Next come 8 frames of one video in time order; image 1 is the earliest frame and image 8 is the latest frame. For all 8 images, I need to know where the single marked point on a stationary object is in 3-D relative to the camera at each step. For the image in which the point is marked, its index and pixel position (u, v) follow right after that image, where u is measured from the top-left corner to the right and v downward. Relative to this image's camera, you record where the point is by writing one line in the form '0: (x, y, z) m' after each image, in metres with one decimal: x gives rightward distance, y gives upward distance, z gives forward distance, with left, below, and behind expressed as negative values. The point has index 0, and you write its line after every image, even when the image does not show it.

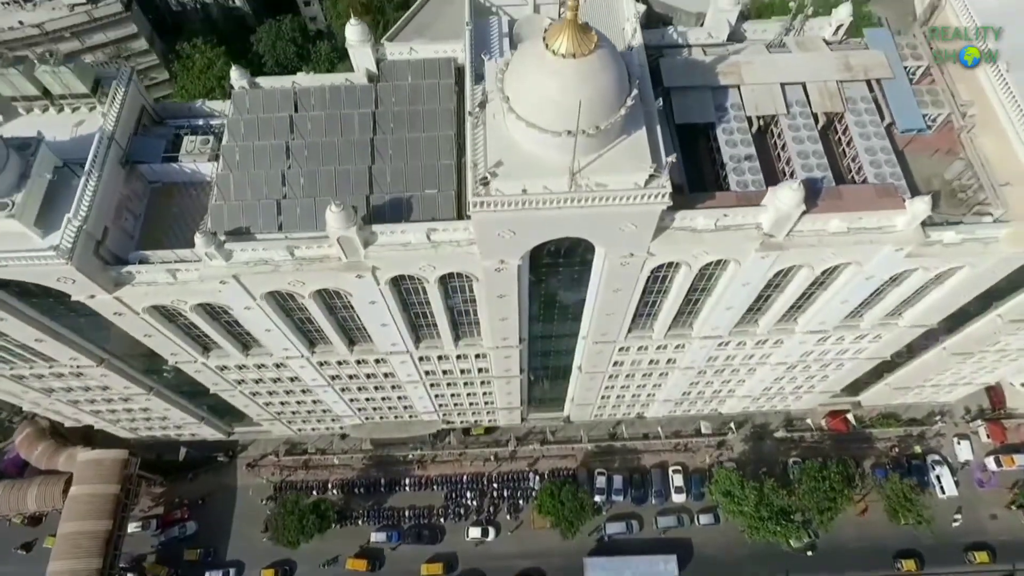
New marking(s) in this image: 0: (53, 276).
0: (-14.2, +0.3, +19.3) m
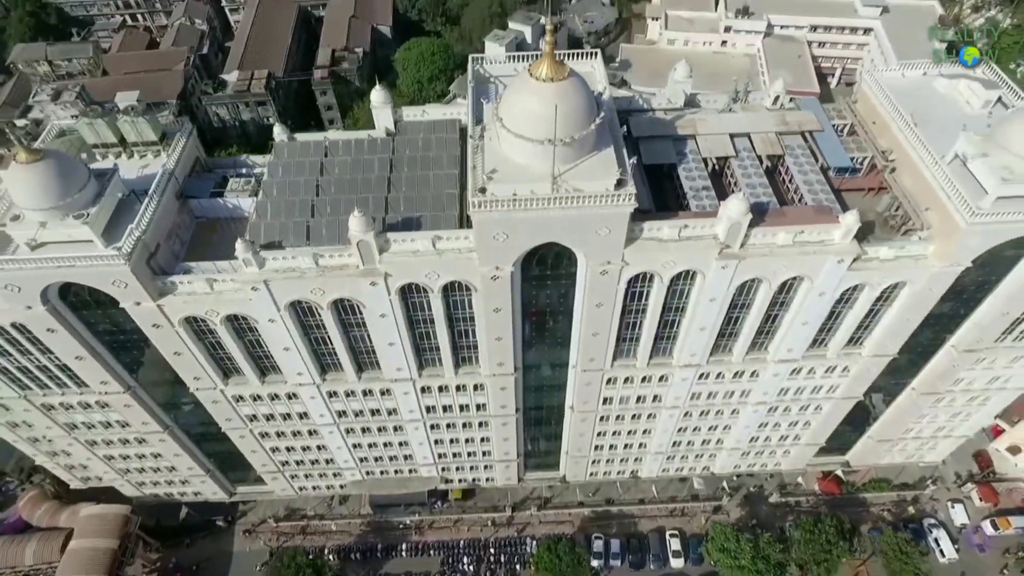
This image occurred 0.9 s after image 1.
0: (-14.4, +0.3, +22.3) m
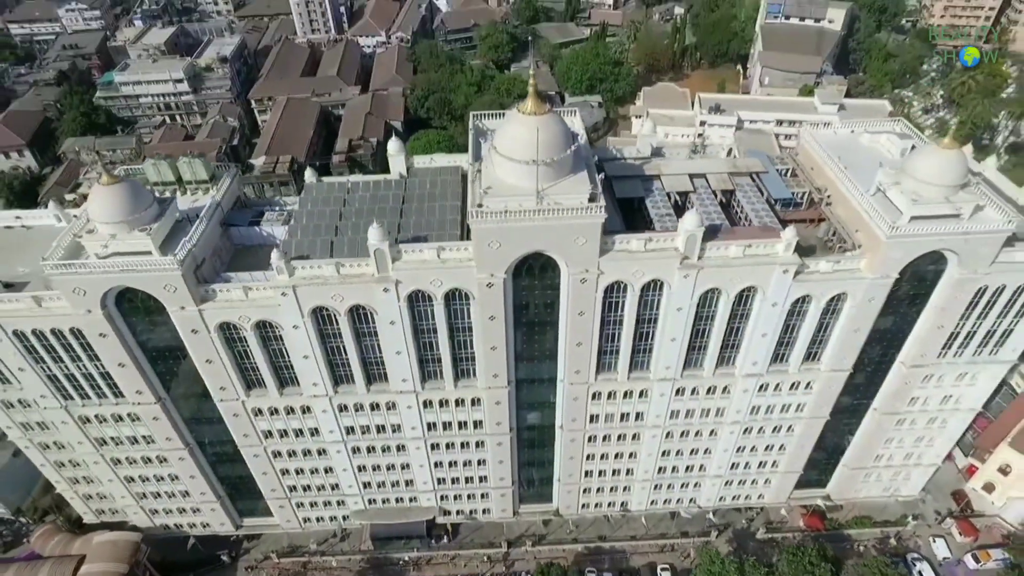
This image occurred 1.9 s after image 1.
0: (-14.8, +0.2, +26.3) m
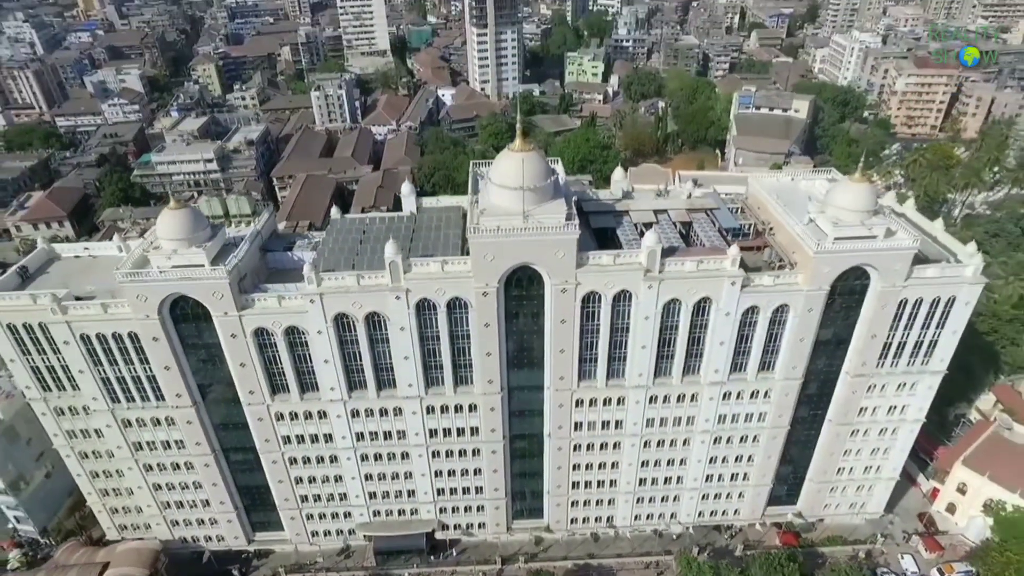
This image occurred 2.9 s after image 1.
0: (-15.2, -0.2, +31.5) m
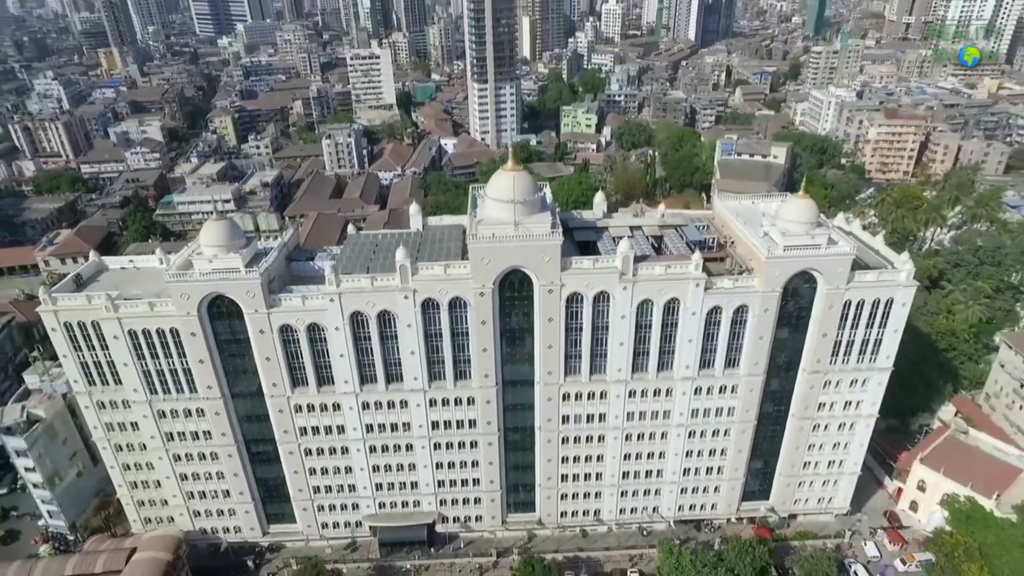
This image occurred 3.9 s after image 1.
0: (-15.6, -0.2, +36.4) m
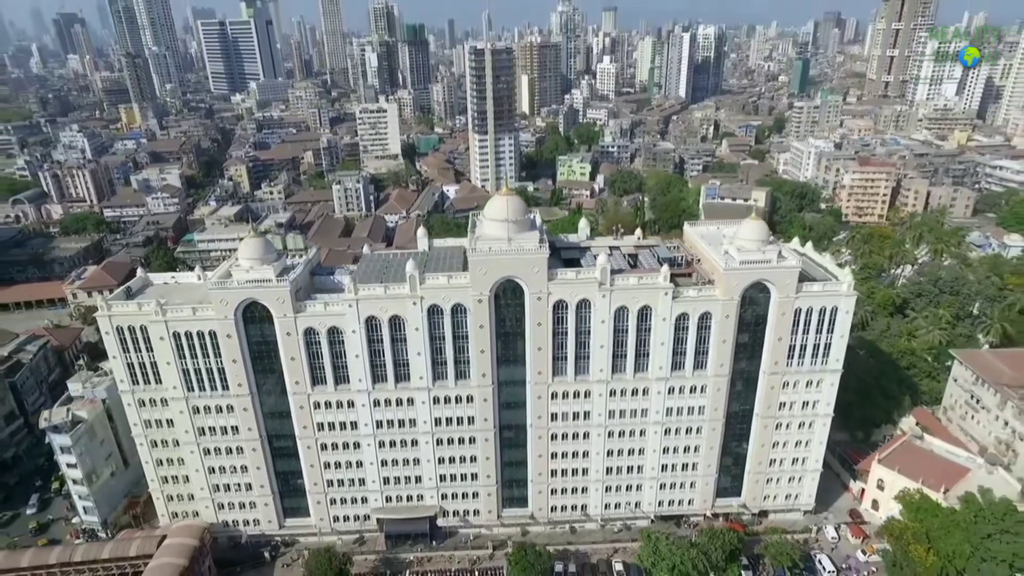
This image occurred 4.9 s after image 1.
0: (-16.0, -0.6, +42.3) m
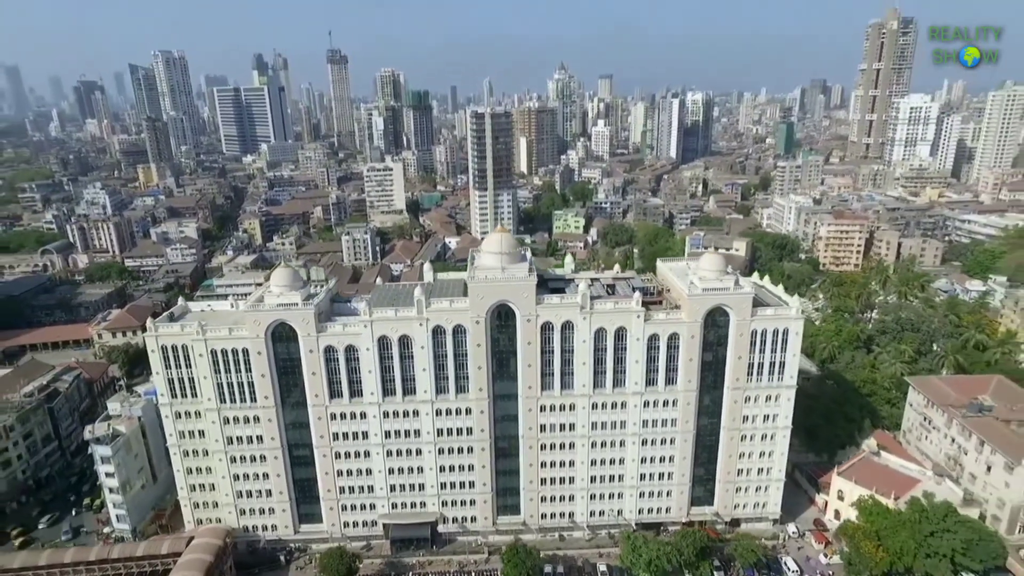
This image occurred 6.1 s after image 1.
0: (-16.5, -2.4, +49.1) m
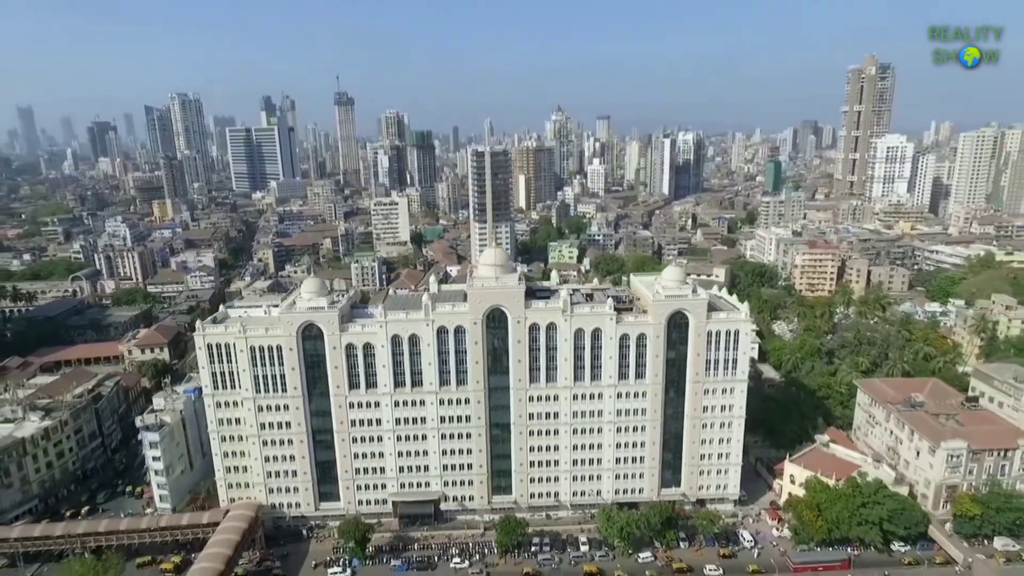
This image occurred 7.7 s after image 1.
0: (-17.2, -3.0, +58.4) m
